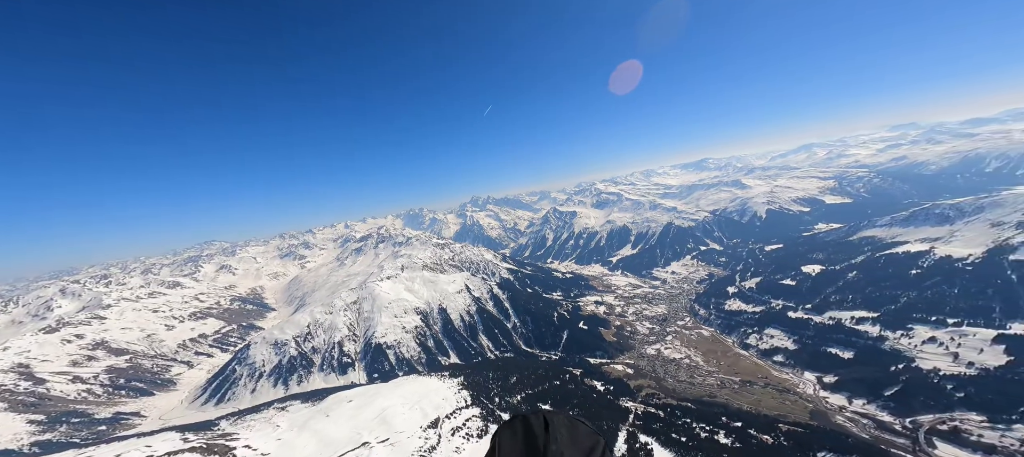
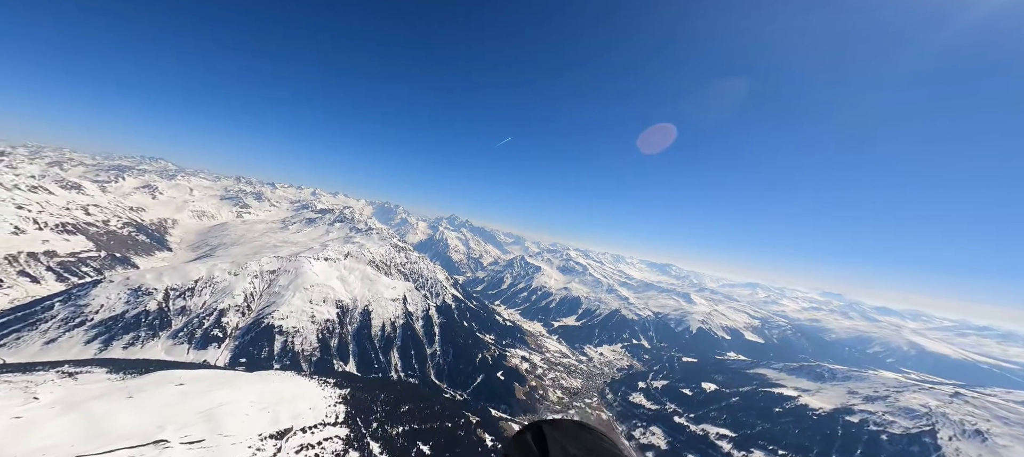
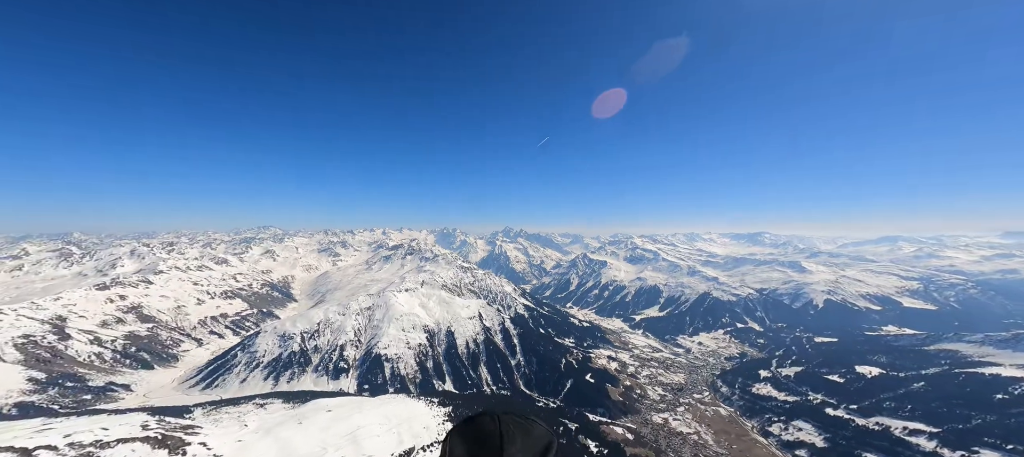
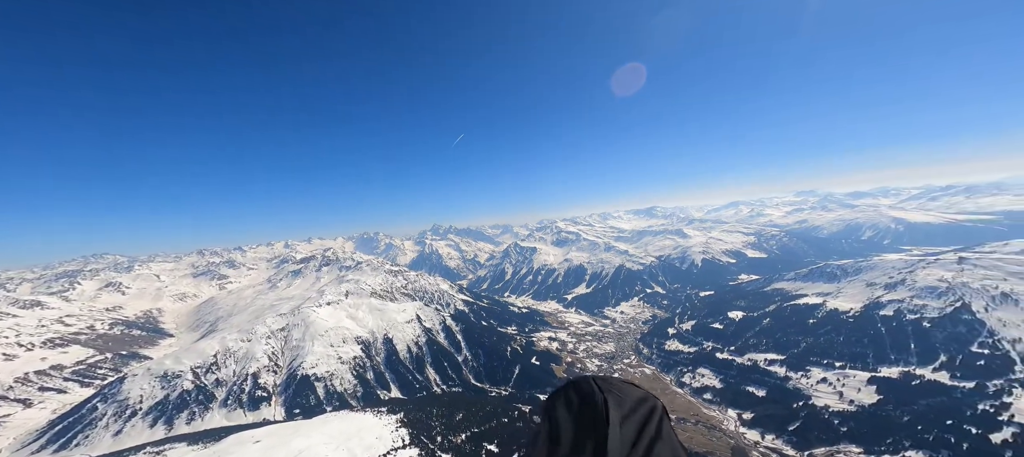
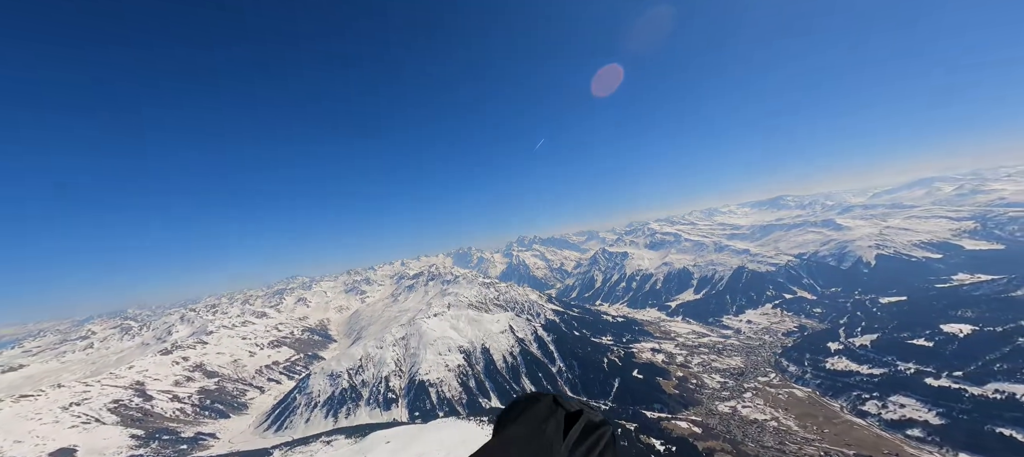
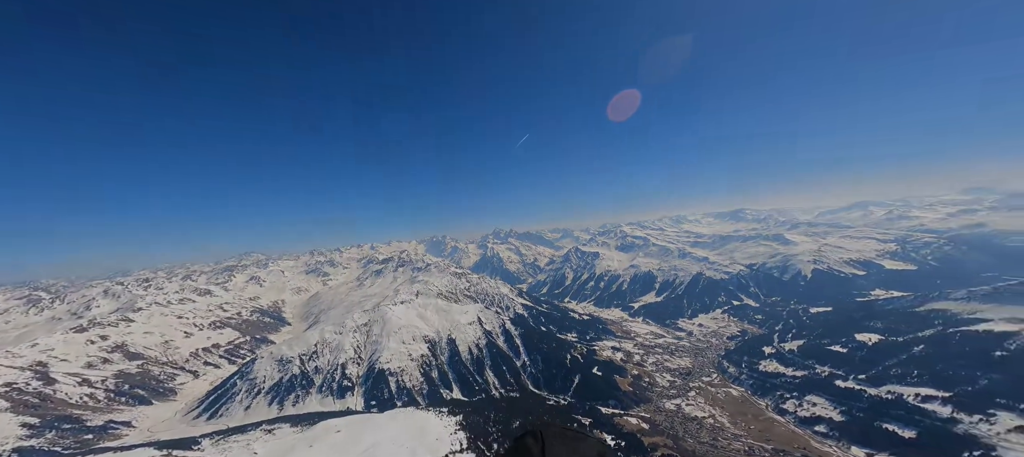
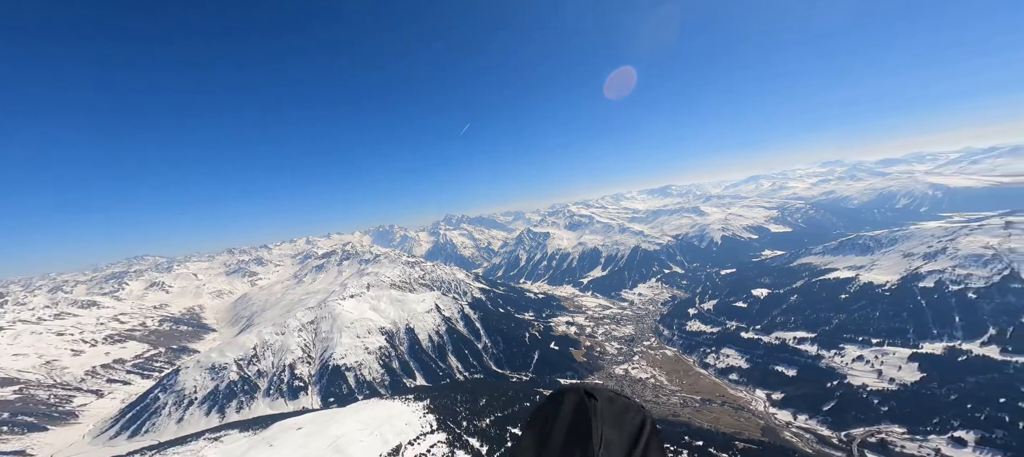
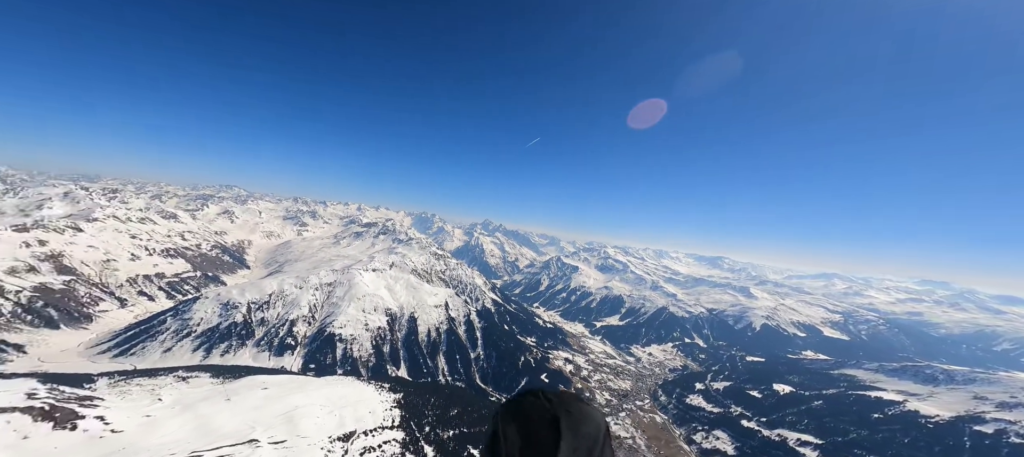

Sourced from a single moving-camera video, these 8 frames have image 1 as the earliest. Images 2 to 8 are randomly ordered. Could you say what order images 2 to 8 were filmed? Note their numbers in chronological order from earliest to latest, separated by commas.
7, 4, 2, 8, 3, 5, 6
